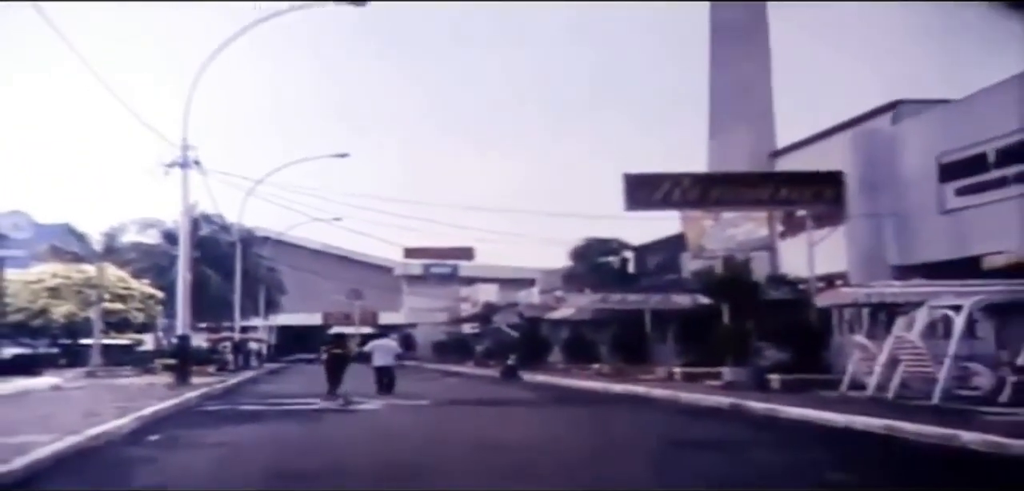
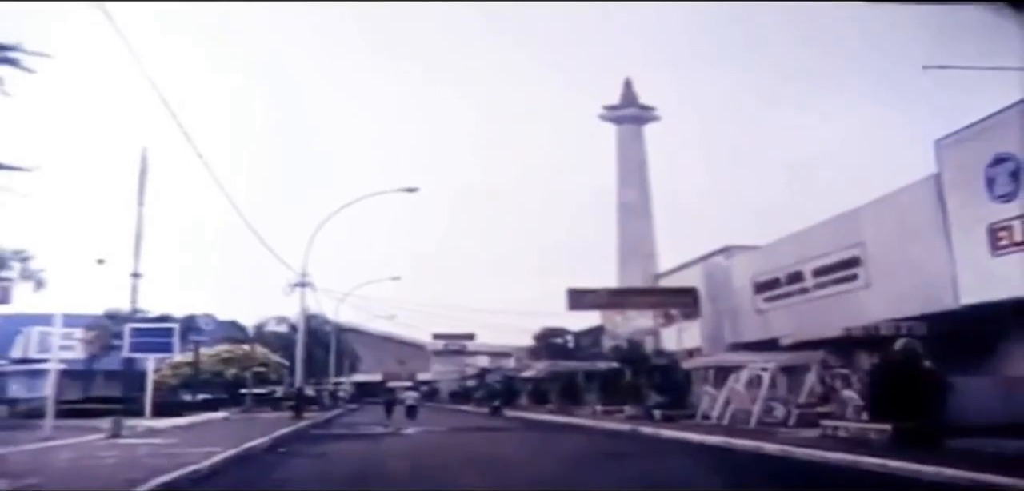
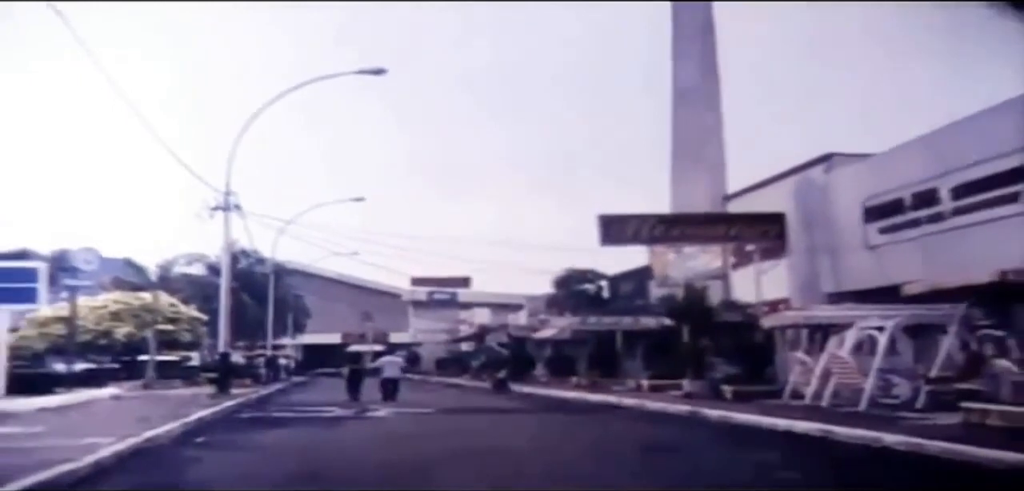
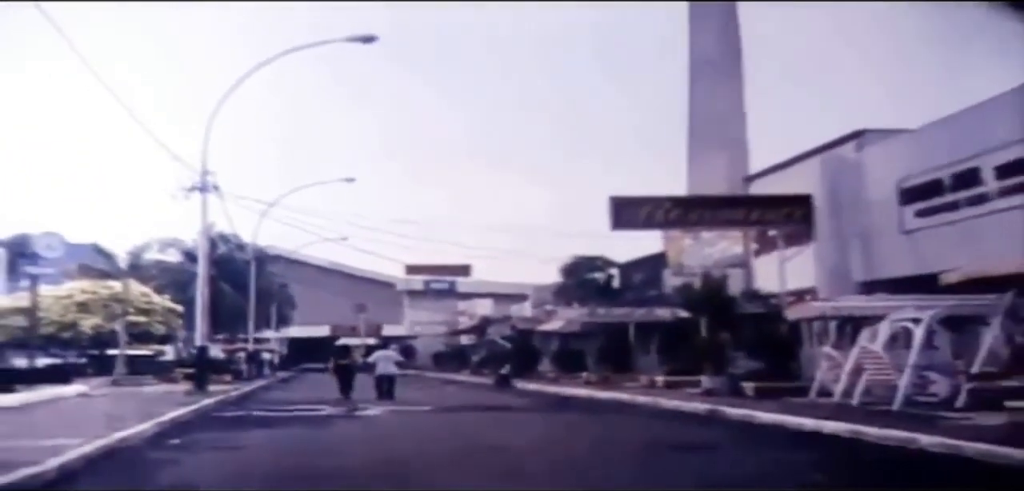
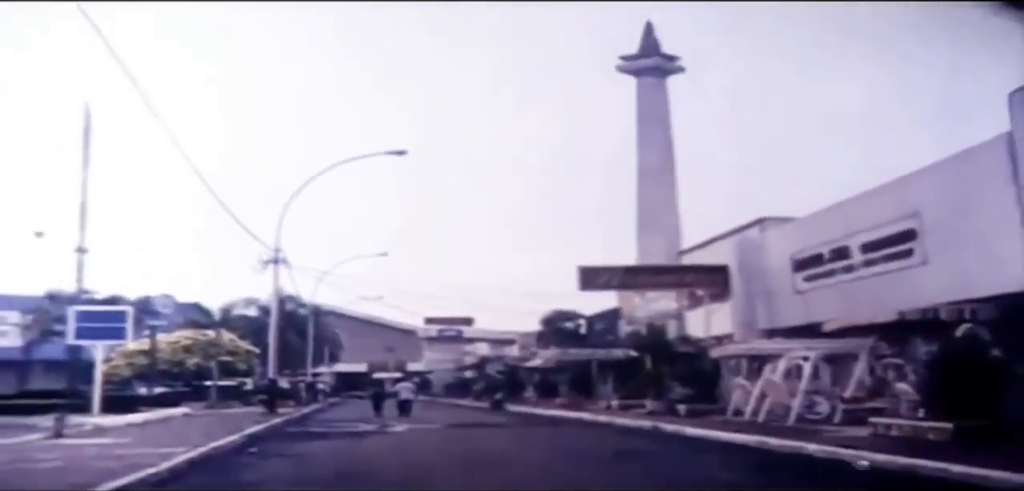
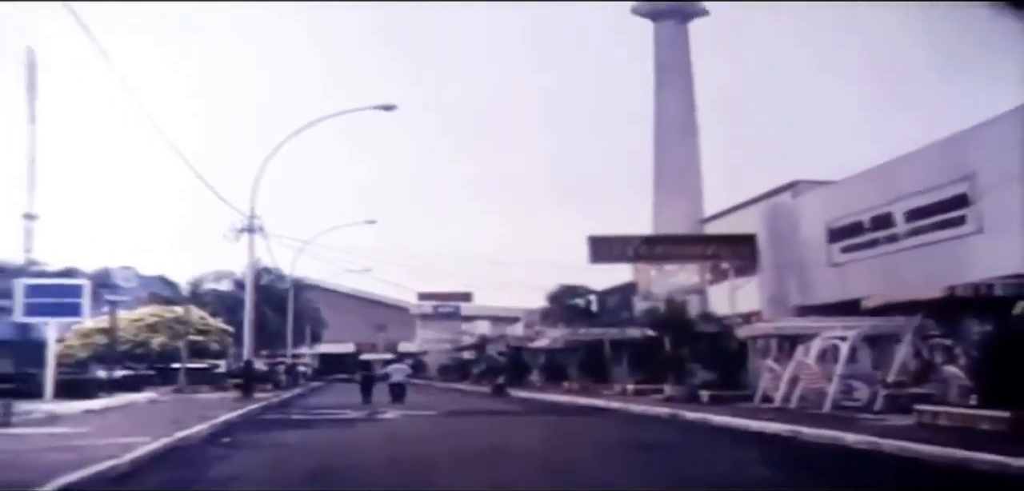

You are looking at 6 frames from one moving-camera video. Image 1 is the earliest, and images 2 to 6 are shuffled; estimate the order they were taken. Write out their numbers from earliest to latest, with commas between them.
4, 3, 6, 5, 2
